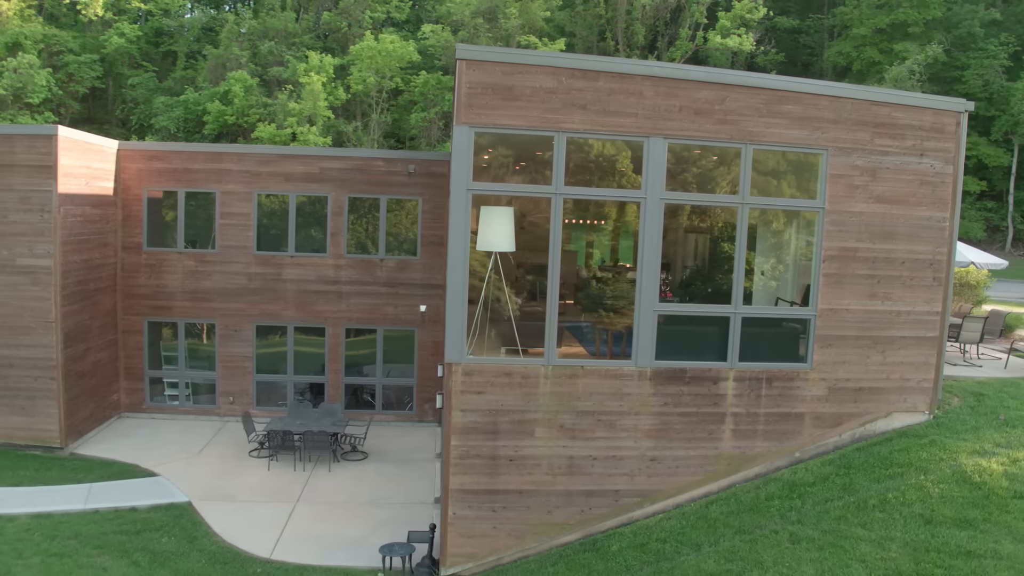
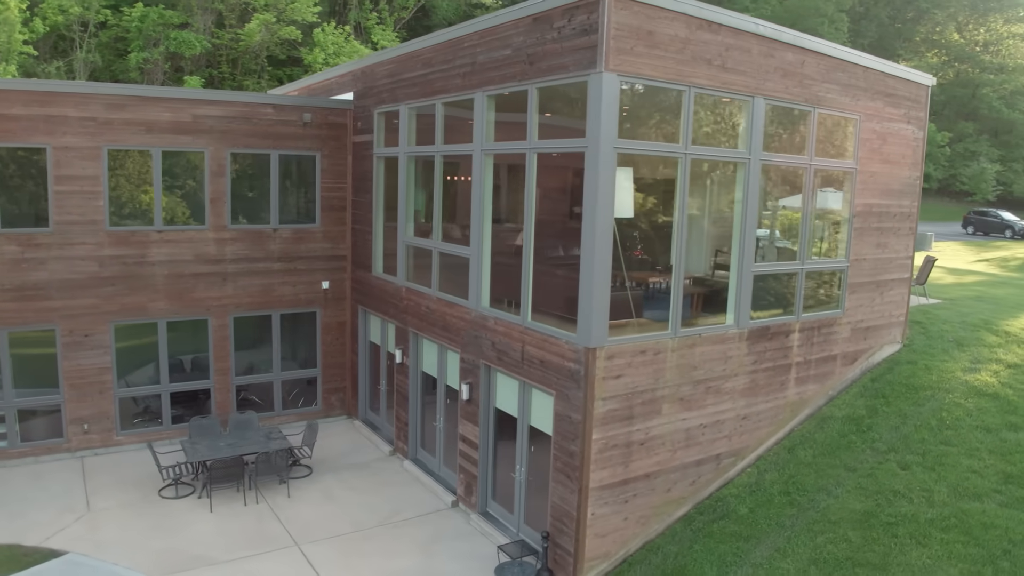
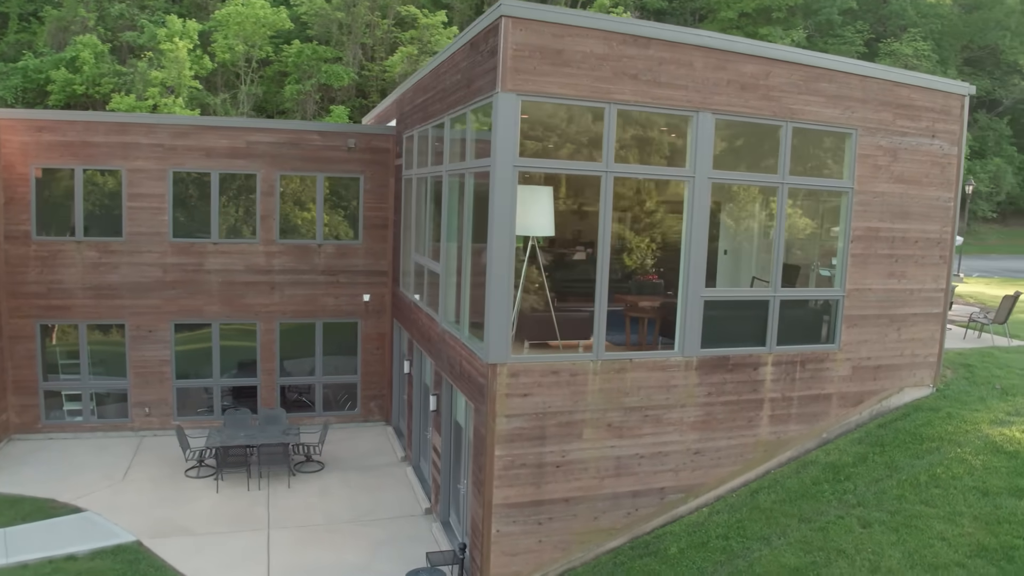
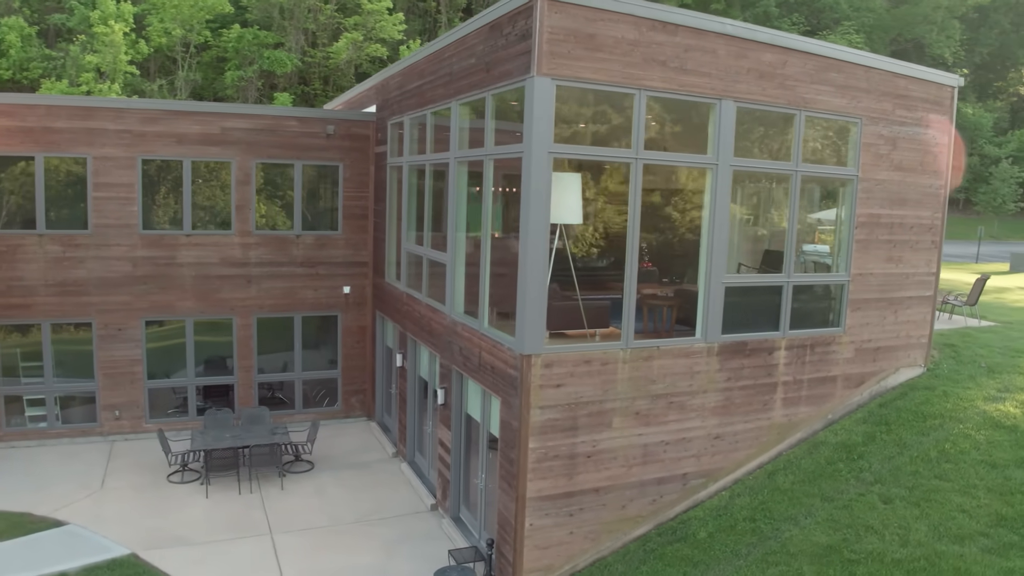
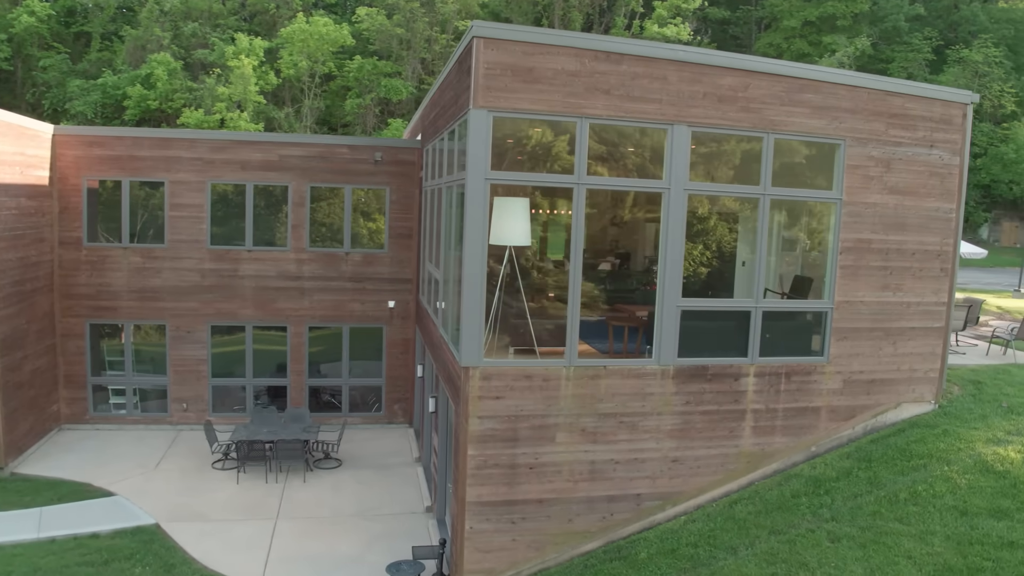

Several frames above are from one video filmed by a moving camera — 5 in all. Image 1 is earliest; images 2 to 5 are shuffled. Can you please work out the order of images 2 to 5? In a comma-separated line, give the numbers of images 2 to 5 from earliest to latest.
5, 3, 4, 2
